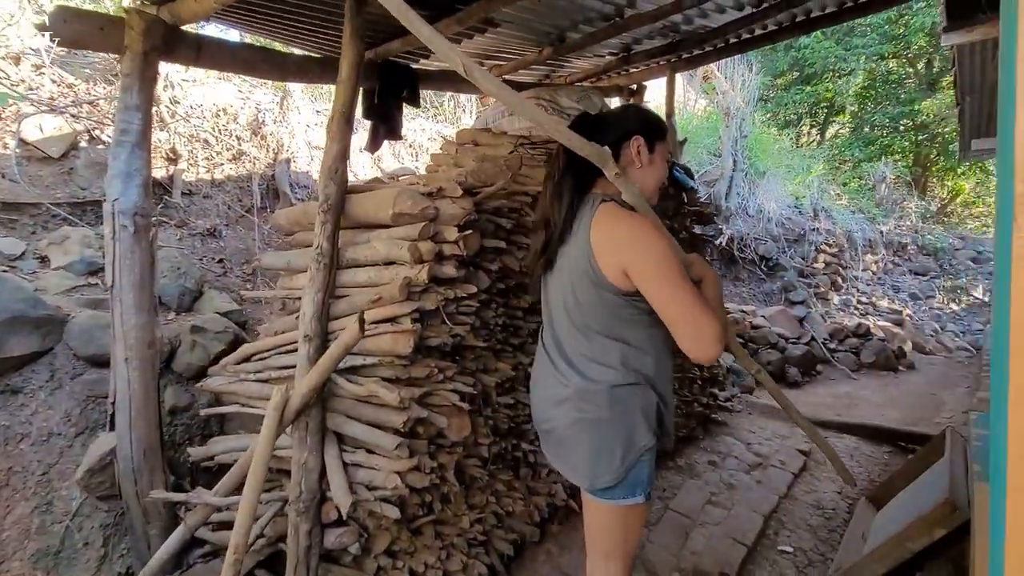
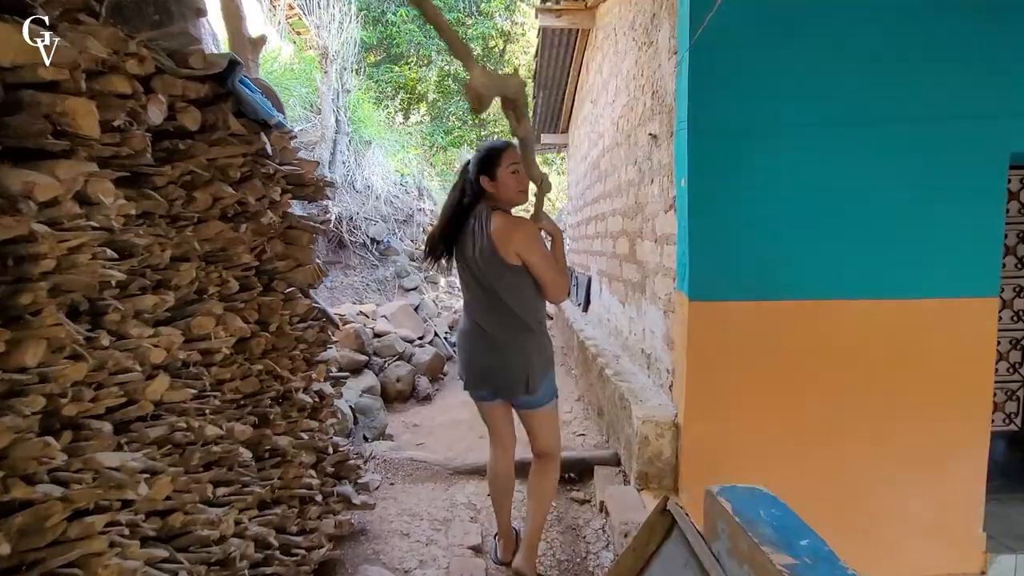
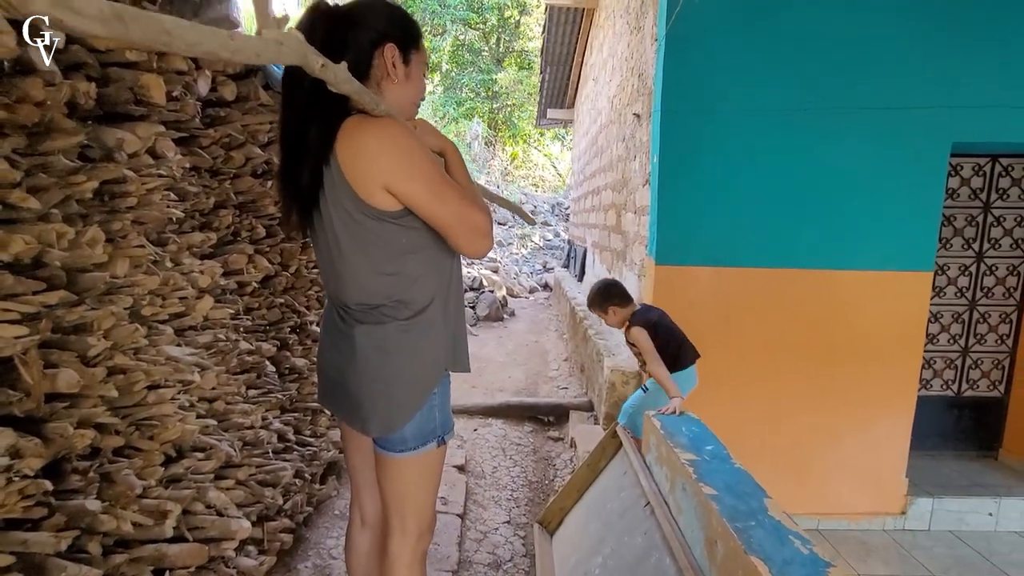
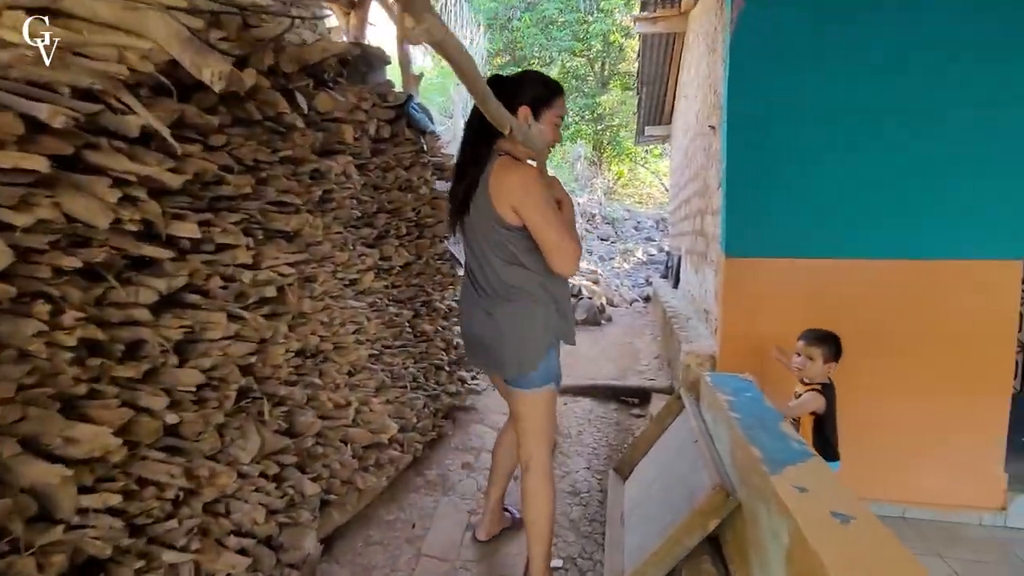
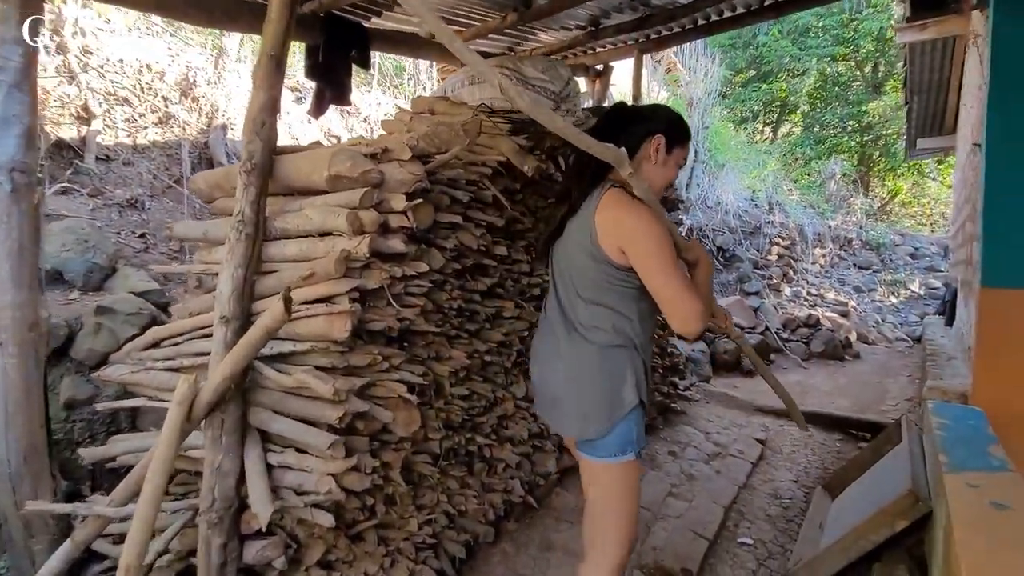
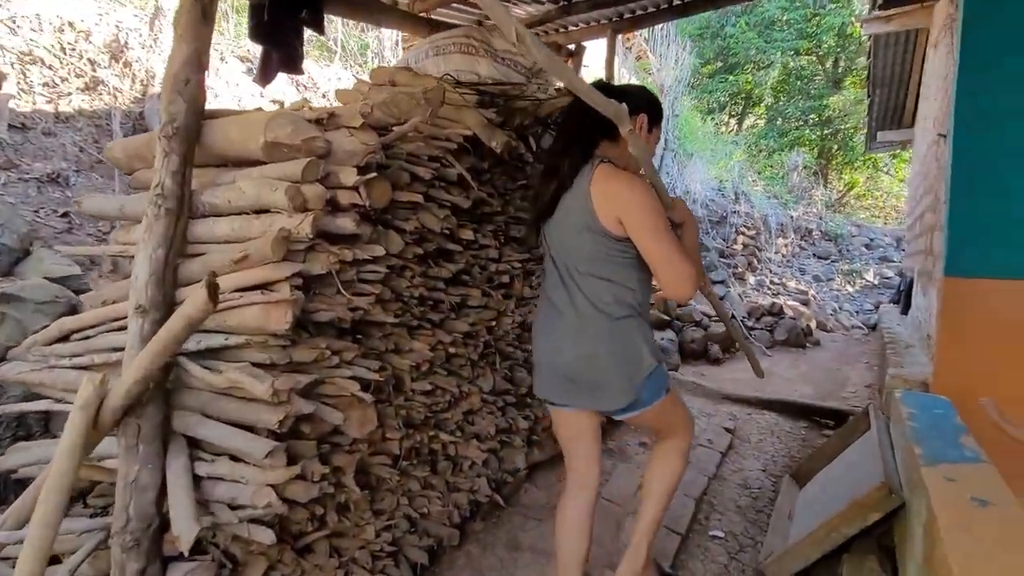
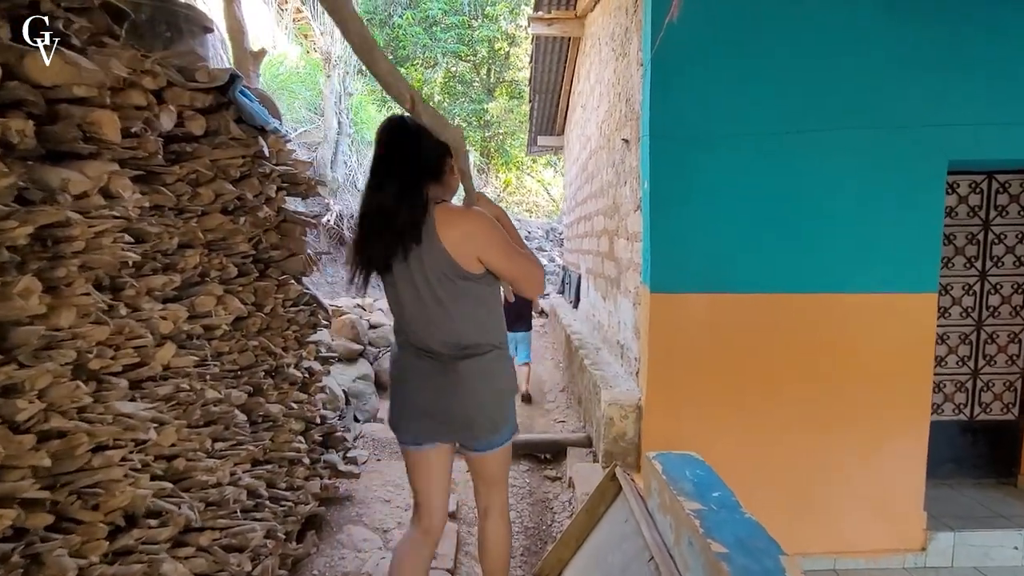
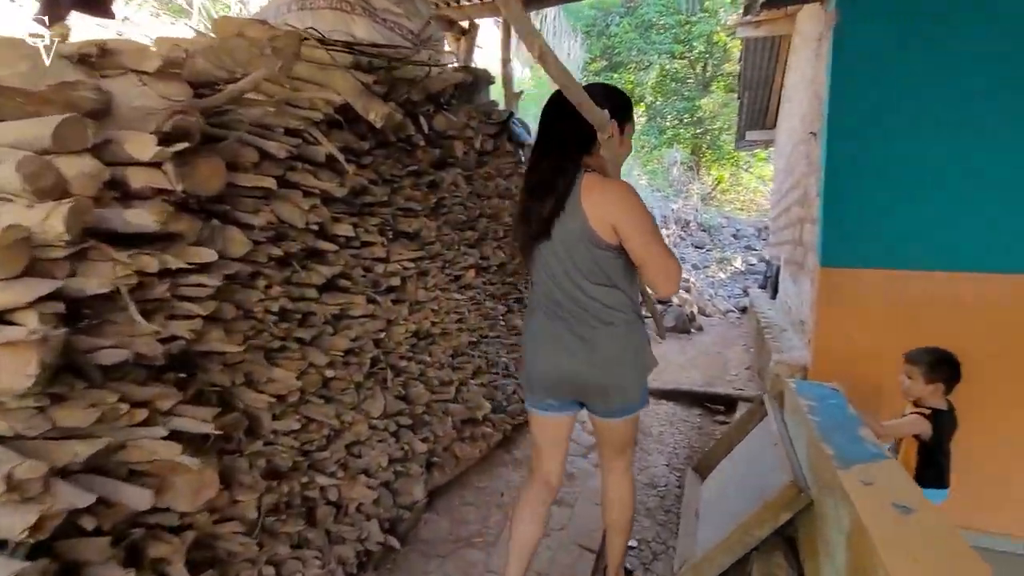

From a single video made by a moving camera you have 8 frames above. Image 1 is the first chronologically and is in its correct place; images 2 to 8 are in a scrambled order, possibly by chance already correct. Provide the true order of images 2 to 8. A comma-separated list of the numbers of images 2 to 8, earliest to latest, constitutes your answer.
5, 6, 8, 4, 3, 7, 2
